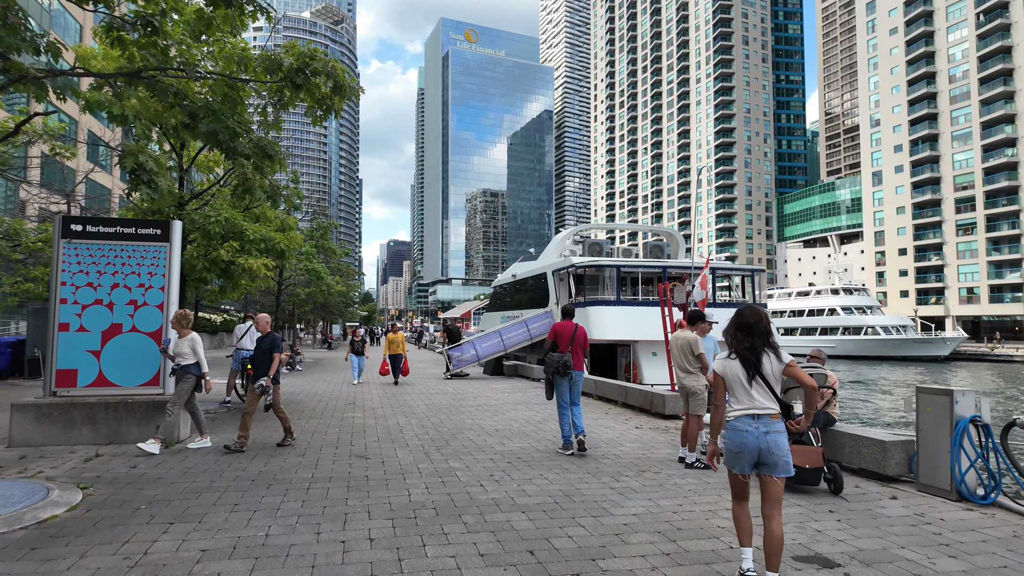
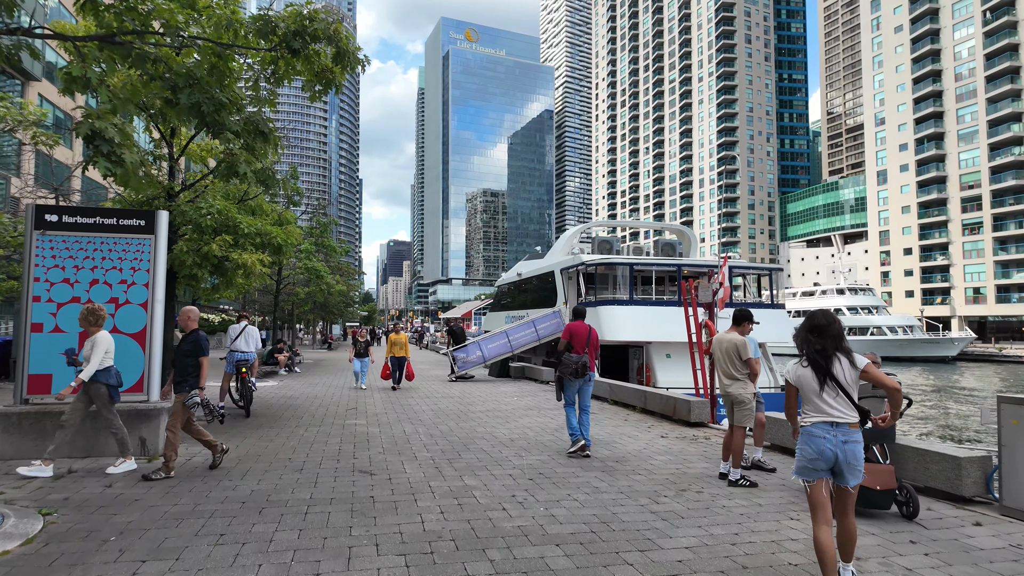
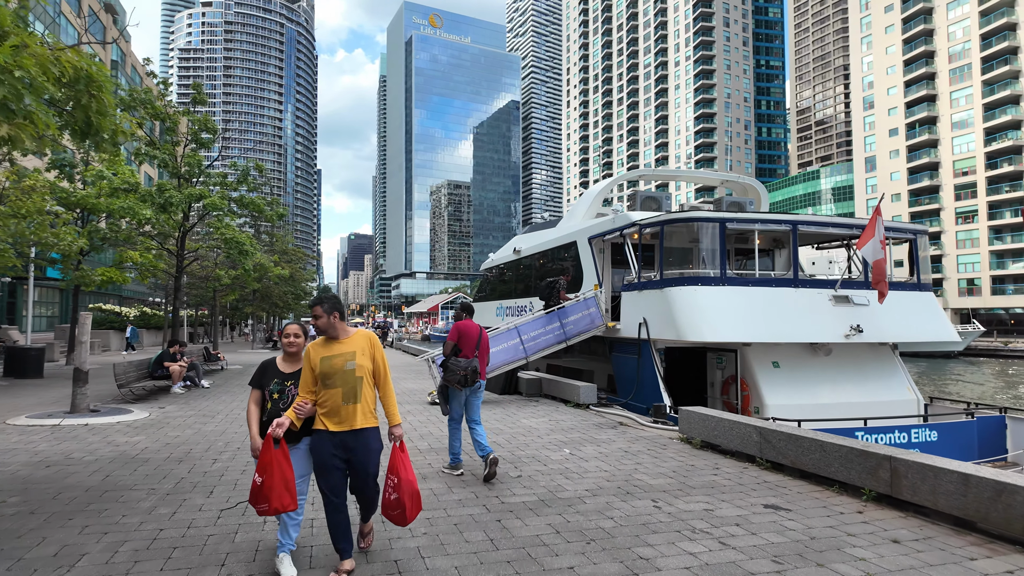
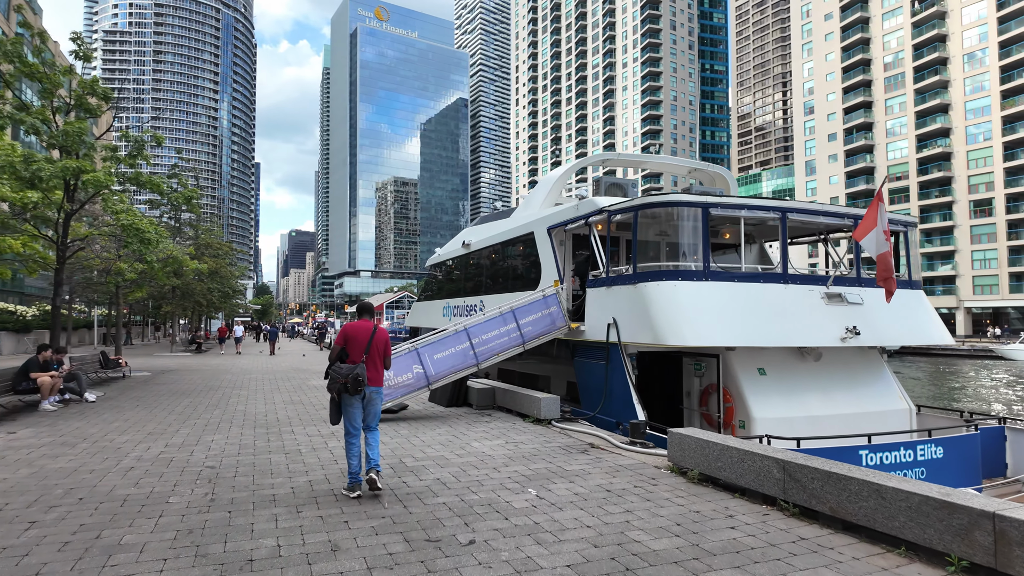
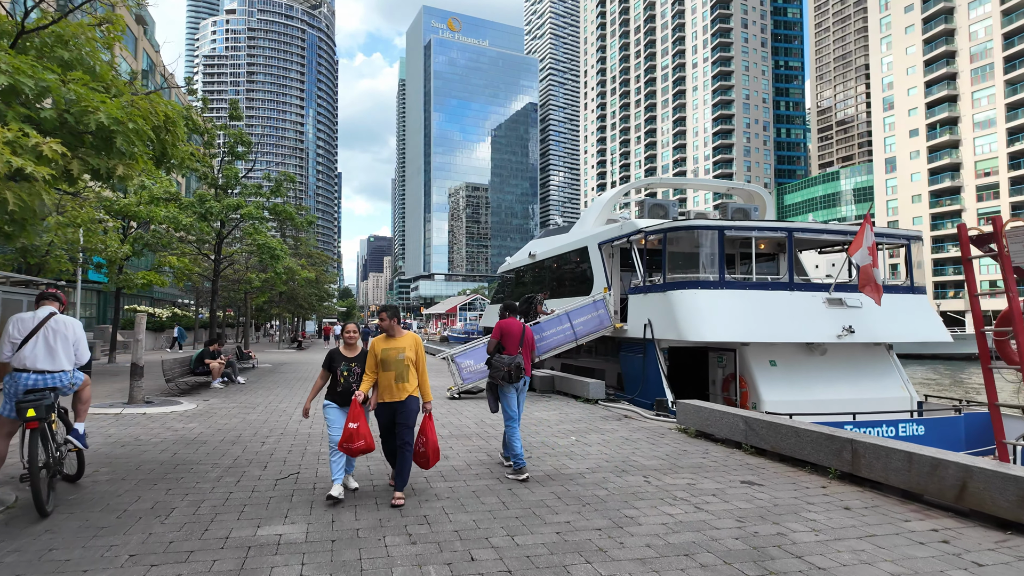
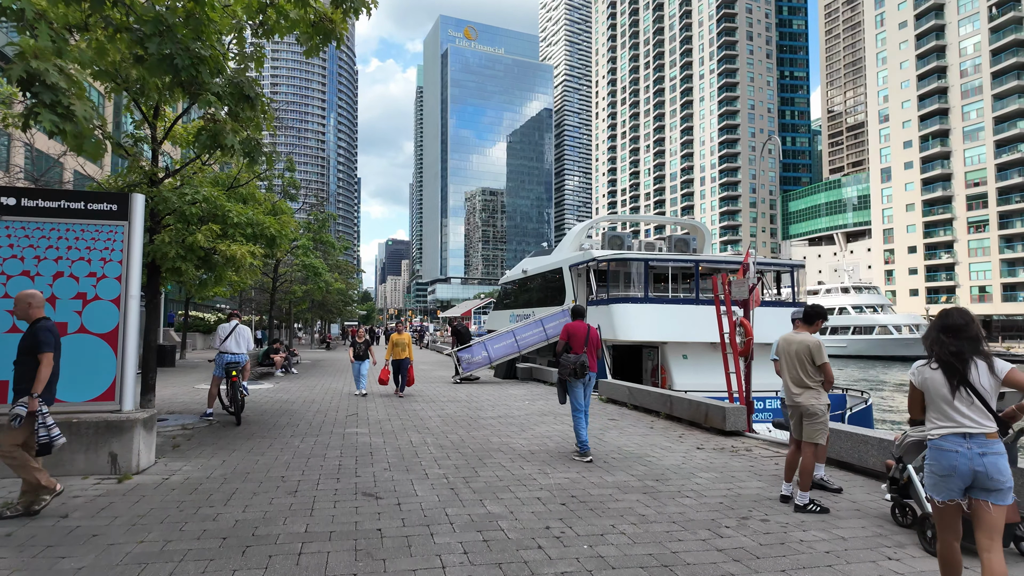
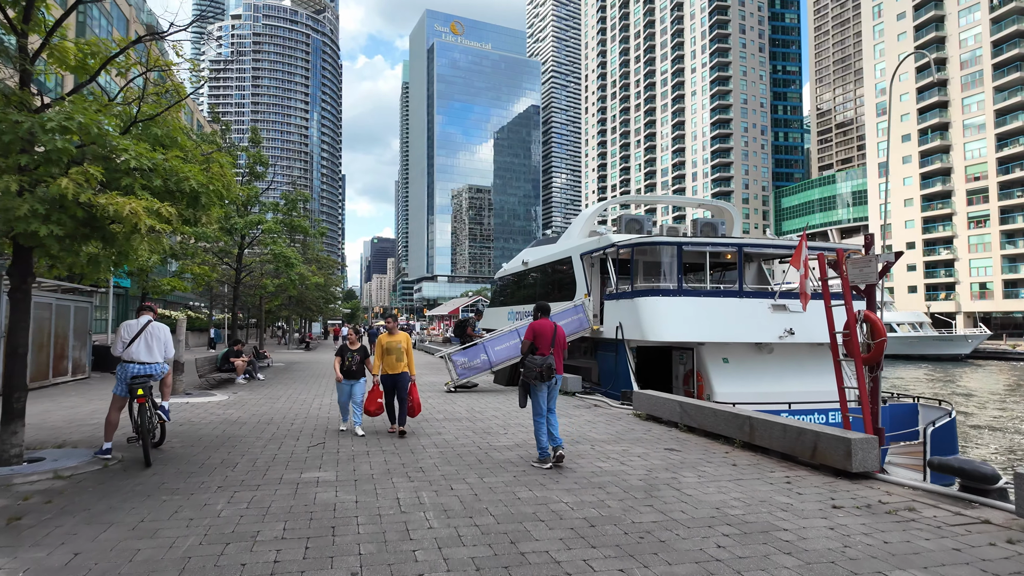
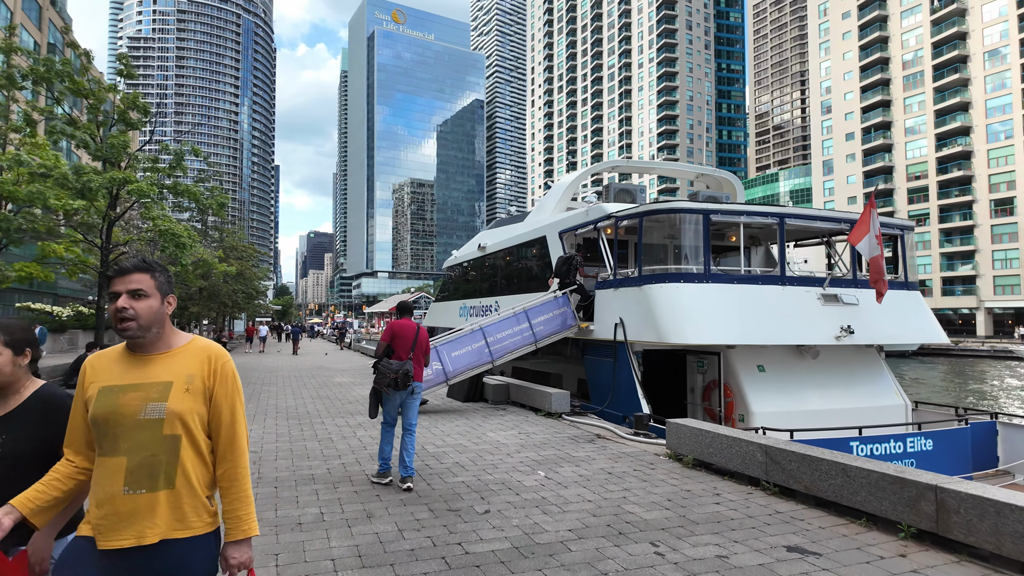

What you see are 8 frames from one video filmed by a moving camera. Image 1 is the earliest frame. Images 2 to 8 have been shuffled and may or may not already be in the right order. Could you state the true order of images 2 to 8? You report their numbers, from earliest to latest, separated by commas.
2, 6, 7, 5, 3, 8, 4
